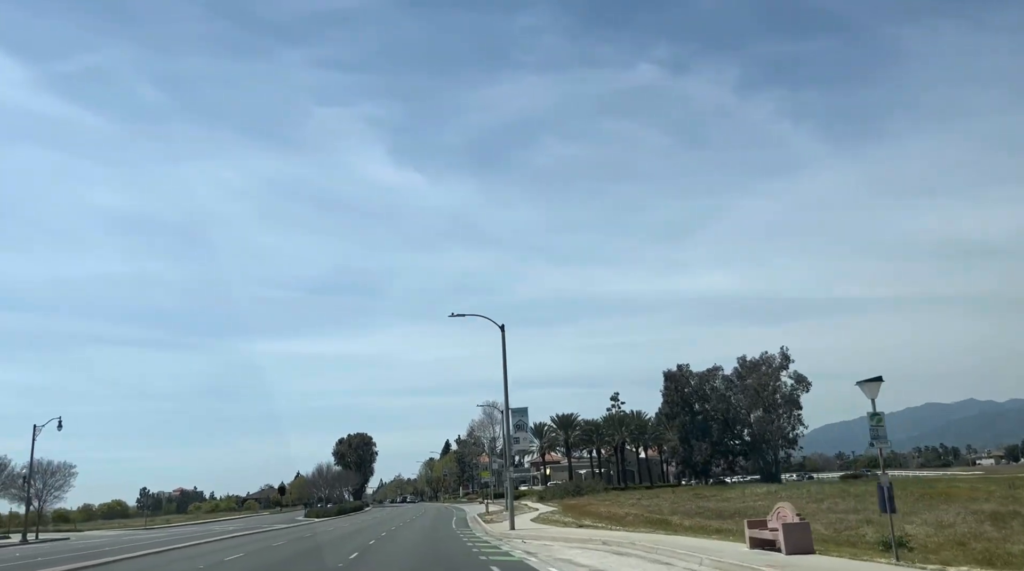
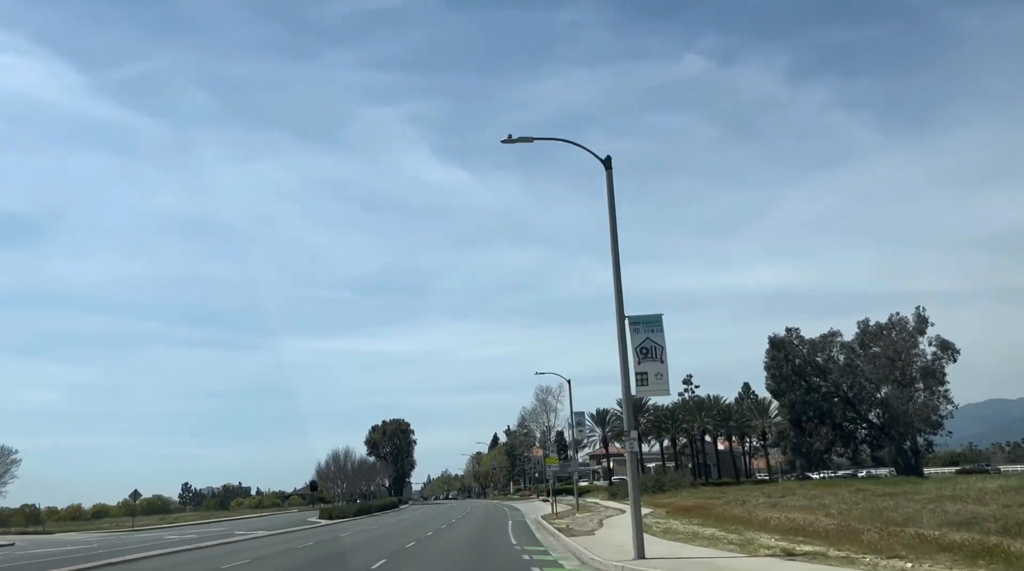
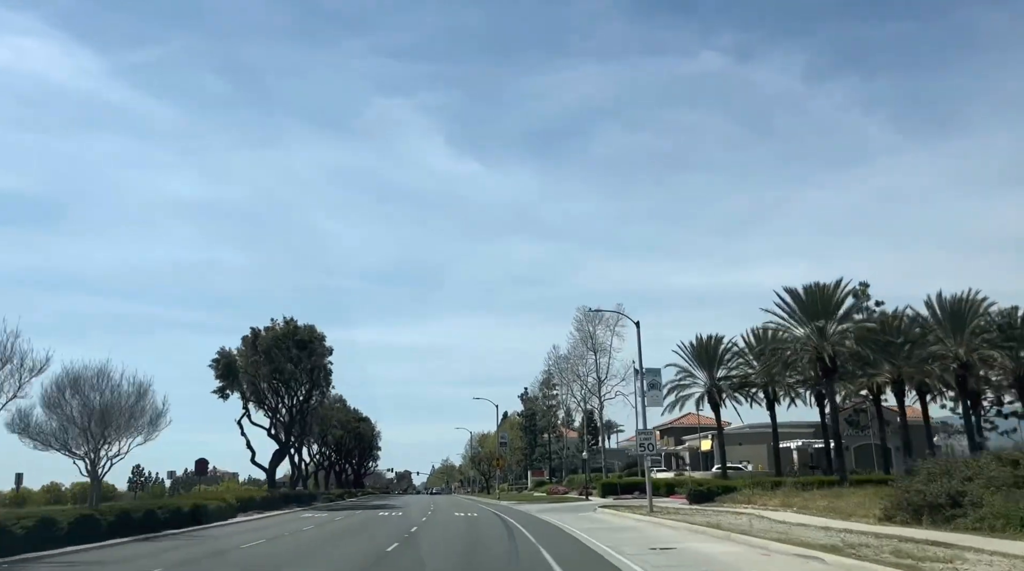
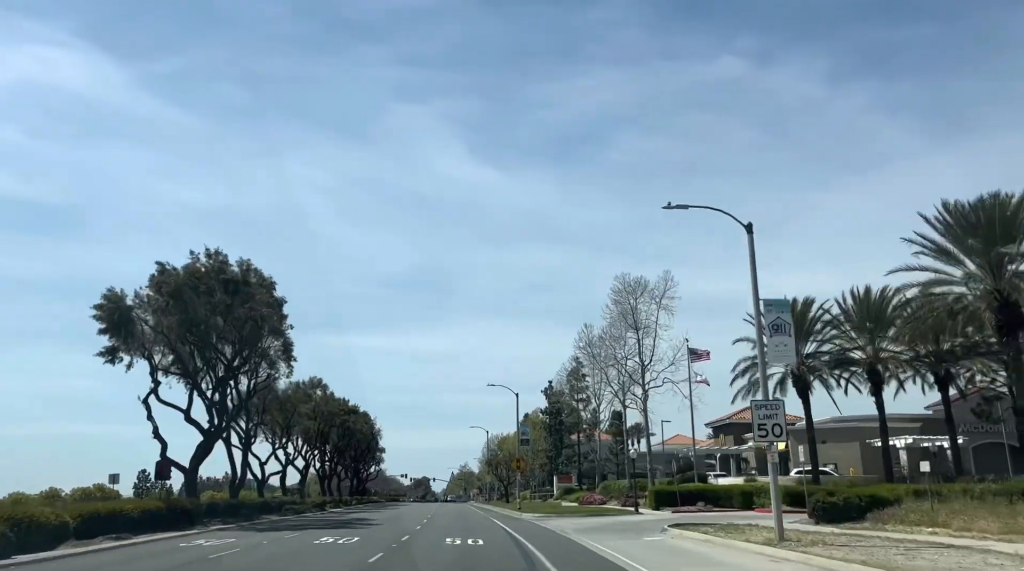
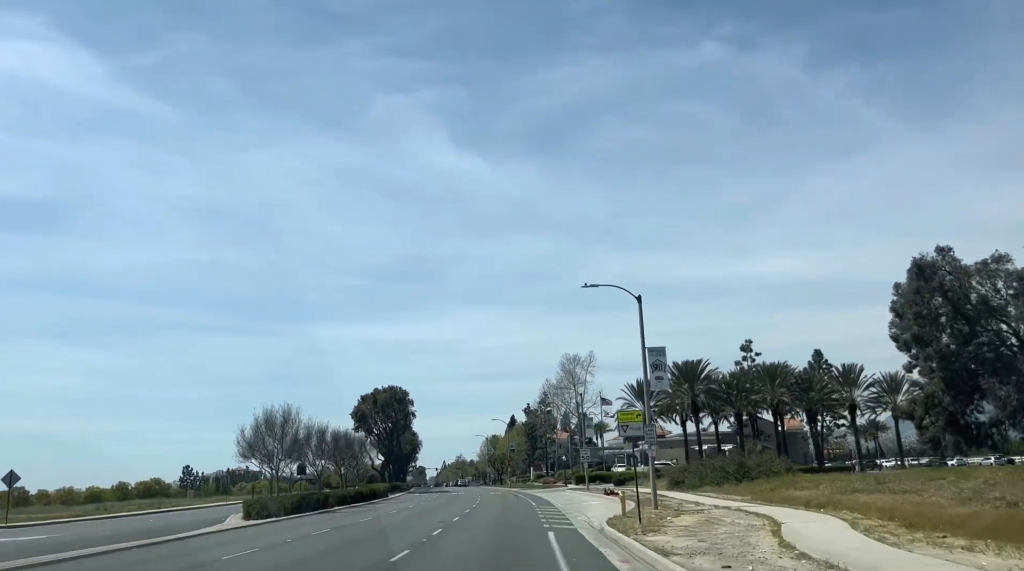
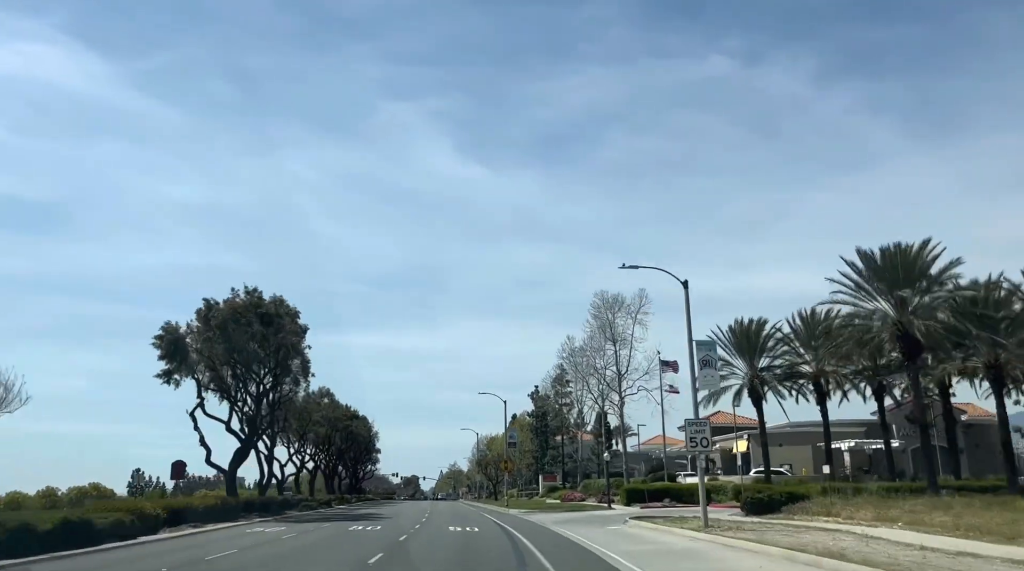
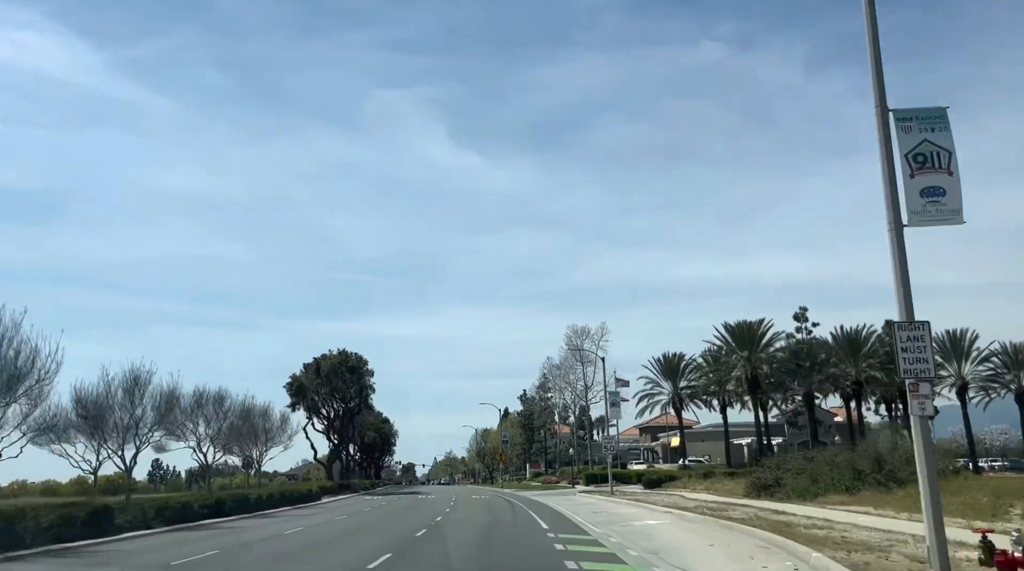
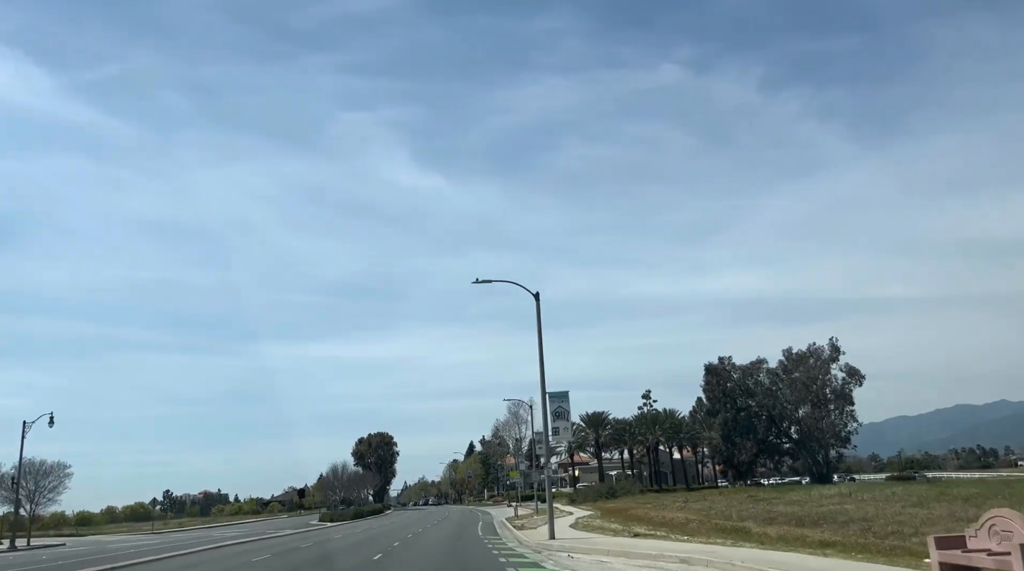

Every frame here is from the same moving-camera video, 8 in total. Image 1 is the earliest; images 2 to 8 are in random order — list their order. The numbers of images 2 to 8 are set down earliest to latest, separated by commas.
8, 2, 5, 7, 3, 6, 4
